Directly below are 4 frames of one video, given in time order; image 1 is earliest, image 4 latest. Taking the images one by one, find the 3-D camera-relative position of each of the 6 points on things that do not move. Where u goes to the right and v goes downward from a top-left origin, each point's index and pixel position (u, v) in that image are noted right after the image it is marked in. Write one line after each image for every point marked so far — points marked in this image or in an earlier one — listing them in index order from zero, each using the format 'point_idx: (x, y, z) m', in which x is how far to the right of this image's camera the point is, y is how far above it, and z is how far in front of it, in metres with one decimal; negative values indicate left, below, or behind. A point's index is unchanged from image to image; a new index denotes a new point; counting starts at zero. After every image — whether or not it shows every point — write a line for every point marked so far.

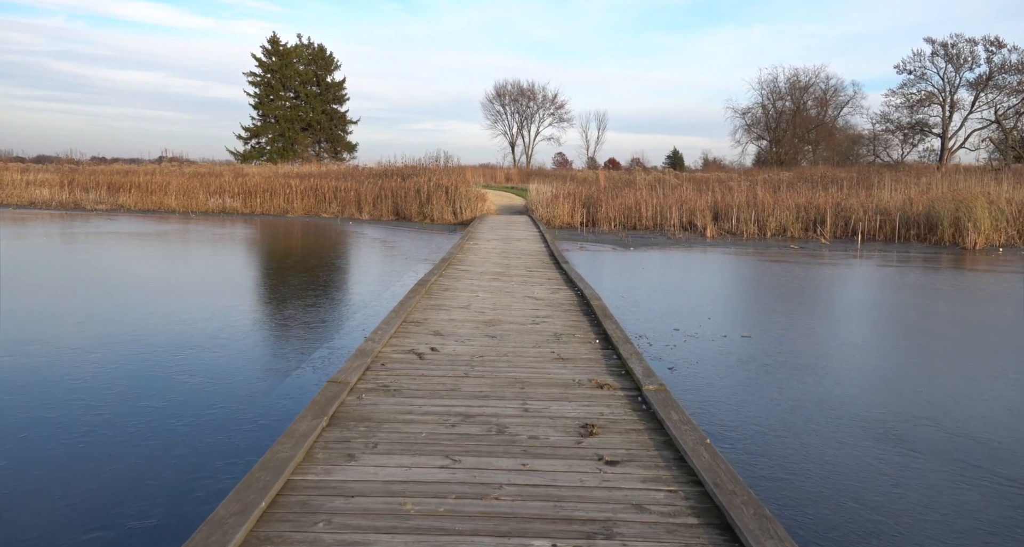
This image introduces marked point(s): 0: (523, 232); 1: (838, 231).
0: (+0.2, +0.8, +13.3) m
1: (+8.4, +1.0, +17.3) m
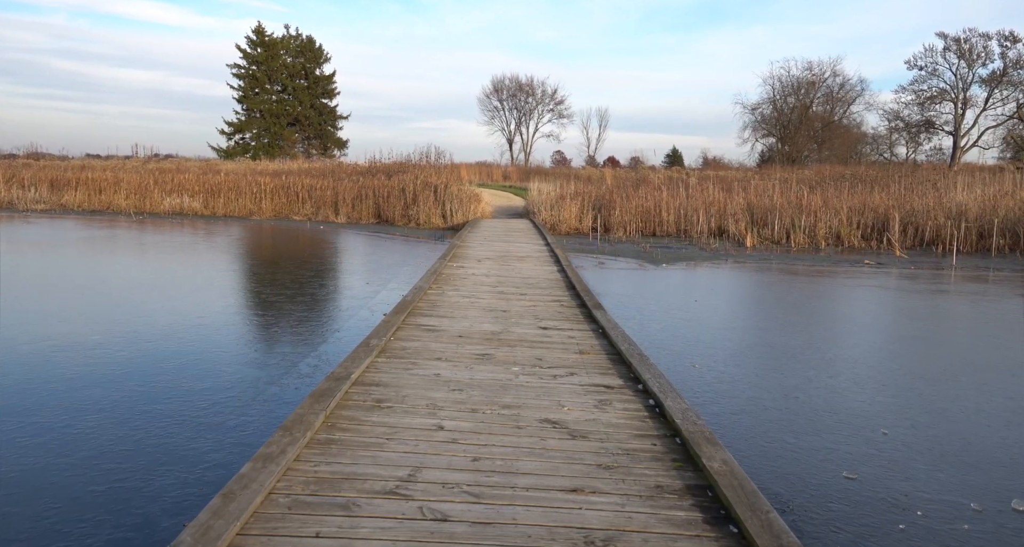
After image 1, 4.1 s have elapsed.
0: (+0.1, +0.4, +10.3) m
1: (+8.3, +0.7, +14.3) m
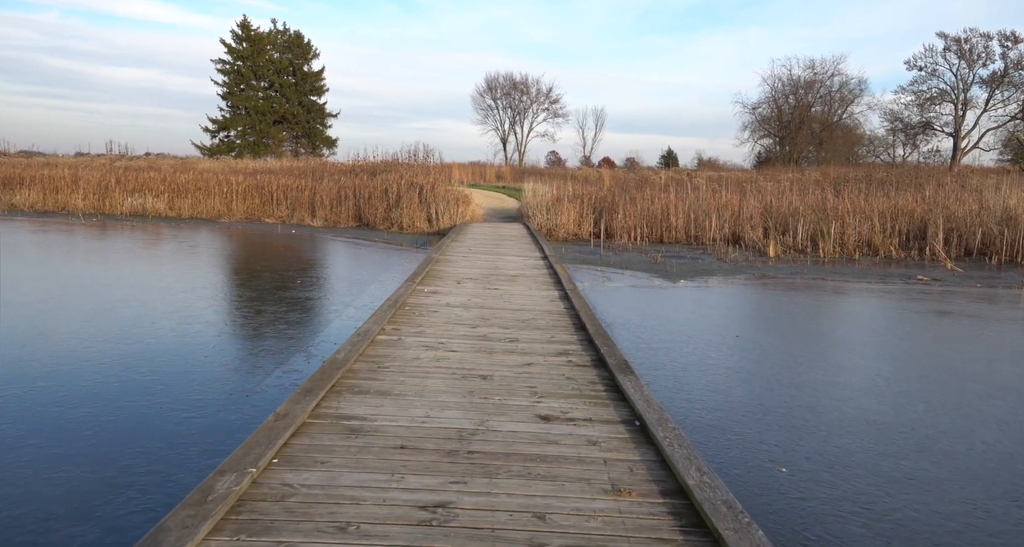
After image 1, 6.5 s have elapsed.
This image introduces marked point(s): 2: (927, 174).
0: (0.0, +0.2, +8.5) m
1: (+8.2, +0.4, +12.6) m
2: (+11.7, +2.8, +18.8) m
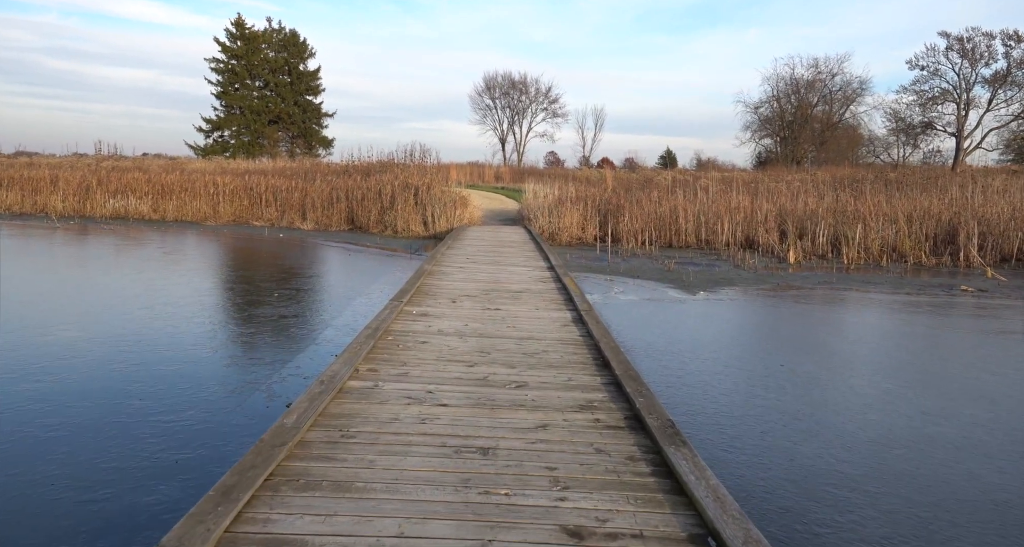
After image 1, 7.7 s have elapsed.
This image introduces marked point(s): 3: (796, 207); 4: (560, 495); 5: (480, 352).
0: (0.0, +0.1, +7.6) m
1: (+8.2, +0.3, +11.7) m
2: (+11.7, +2.6, +17.9) m
3: (+5.7, +1.3, +13.4) m
4: (+0.1, -0.7, +2.1) m
5: (-0.2, -0.5, +3.9) m
